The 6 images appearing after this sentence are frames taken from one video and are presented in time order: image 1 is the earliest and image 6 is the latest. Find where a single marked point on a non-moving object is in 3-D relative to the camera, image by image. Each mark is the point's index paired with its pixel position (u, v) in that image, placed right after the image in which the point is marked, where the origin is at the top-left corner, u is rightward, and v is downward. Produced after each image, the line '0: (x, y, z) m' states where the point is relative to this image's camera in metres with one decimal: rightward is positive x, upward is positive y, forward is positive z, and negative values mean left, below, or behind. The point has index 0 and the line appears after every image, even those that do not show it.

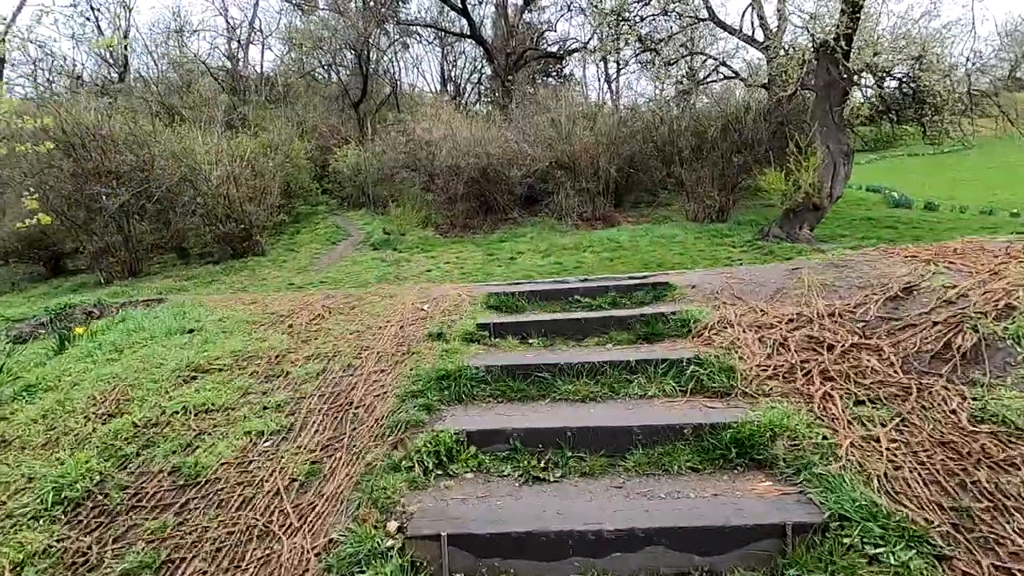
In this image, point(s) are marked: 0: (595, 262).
0: (+1.5, +0.5, +9.7) m
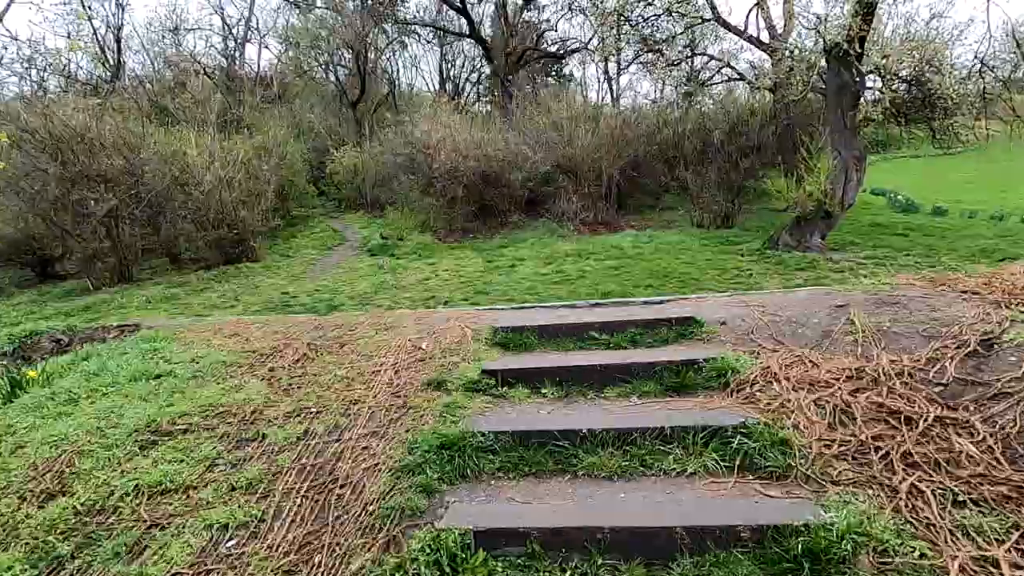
0: (+1.5, +0.3, +9.4) m
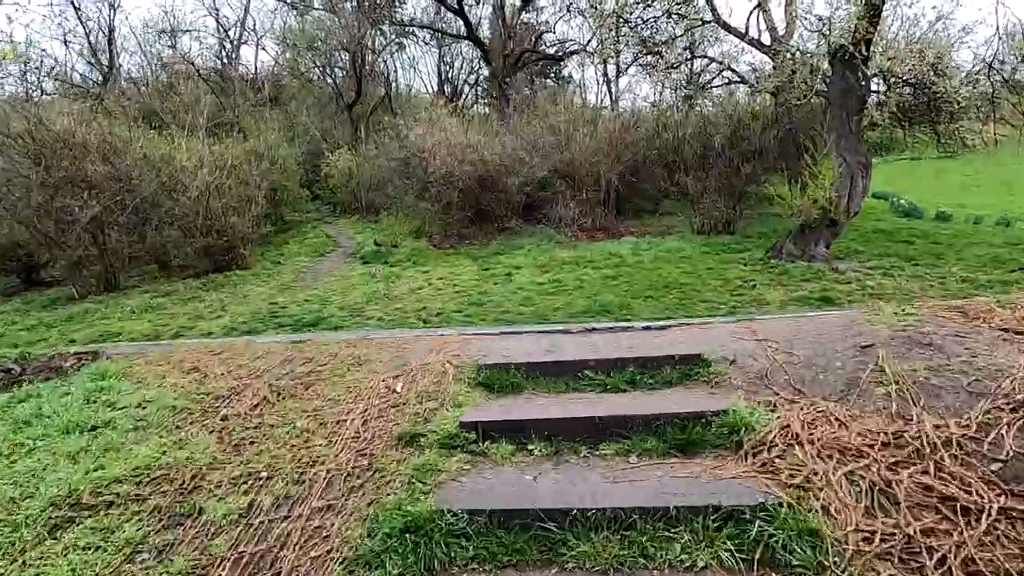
0: (+1.5, +0.1, +9.1) m
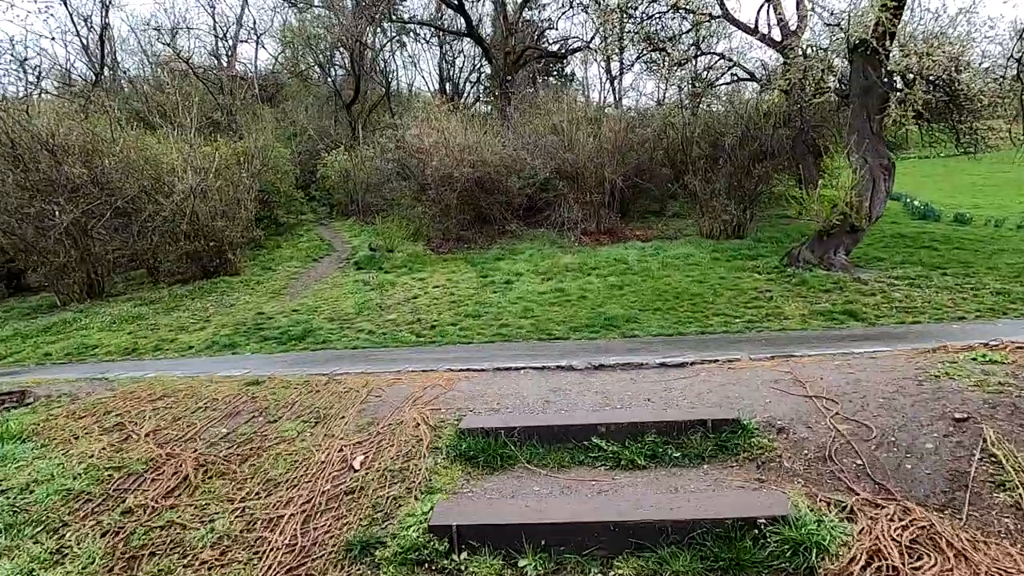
0: (+1.4, 0.0, +8.6) m
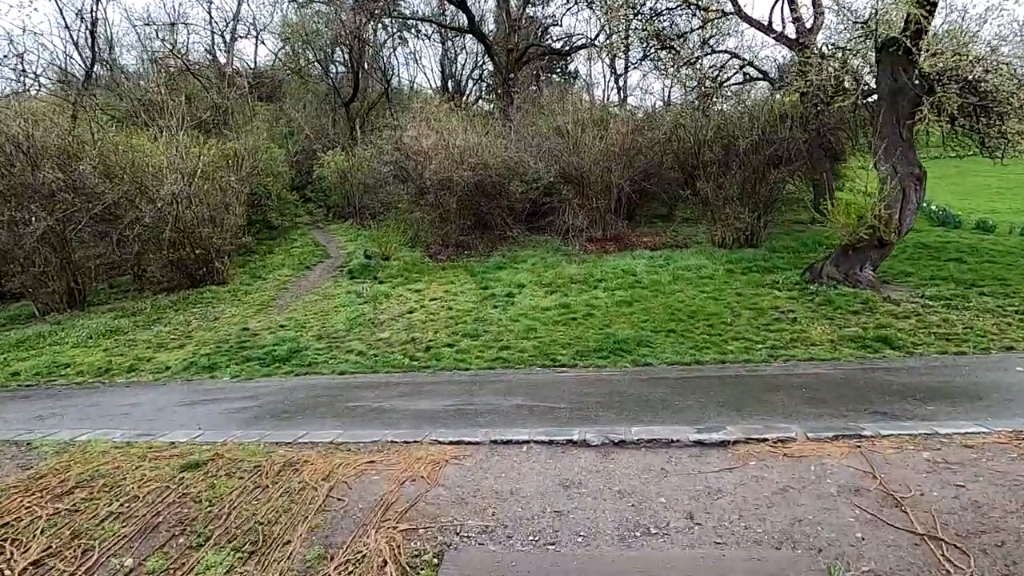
0: (+1.5, -0.3, +8.1) m
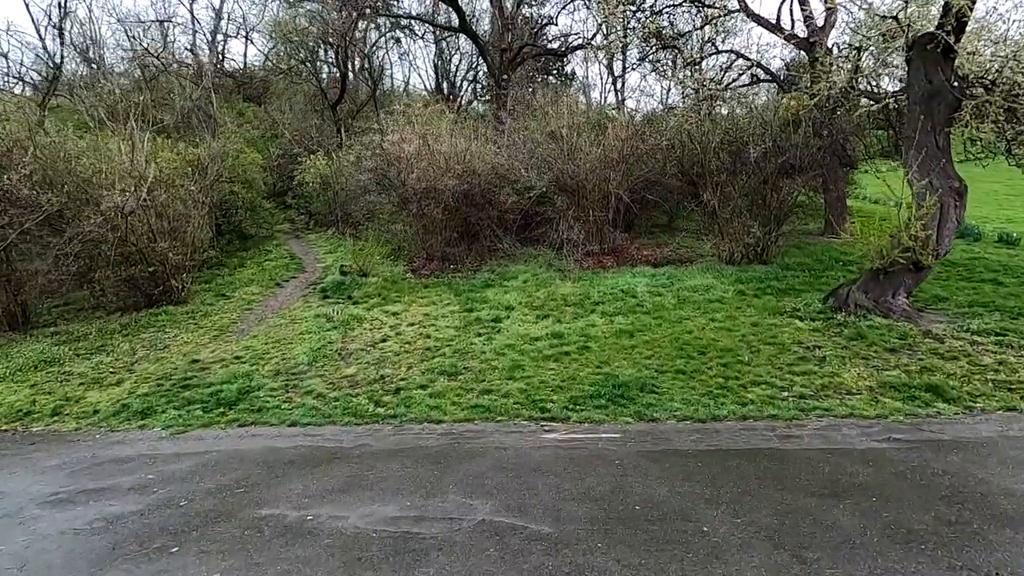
0: (+1.3, -0.6, +7.1) m
